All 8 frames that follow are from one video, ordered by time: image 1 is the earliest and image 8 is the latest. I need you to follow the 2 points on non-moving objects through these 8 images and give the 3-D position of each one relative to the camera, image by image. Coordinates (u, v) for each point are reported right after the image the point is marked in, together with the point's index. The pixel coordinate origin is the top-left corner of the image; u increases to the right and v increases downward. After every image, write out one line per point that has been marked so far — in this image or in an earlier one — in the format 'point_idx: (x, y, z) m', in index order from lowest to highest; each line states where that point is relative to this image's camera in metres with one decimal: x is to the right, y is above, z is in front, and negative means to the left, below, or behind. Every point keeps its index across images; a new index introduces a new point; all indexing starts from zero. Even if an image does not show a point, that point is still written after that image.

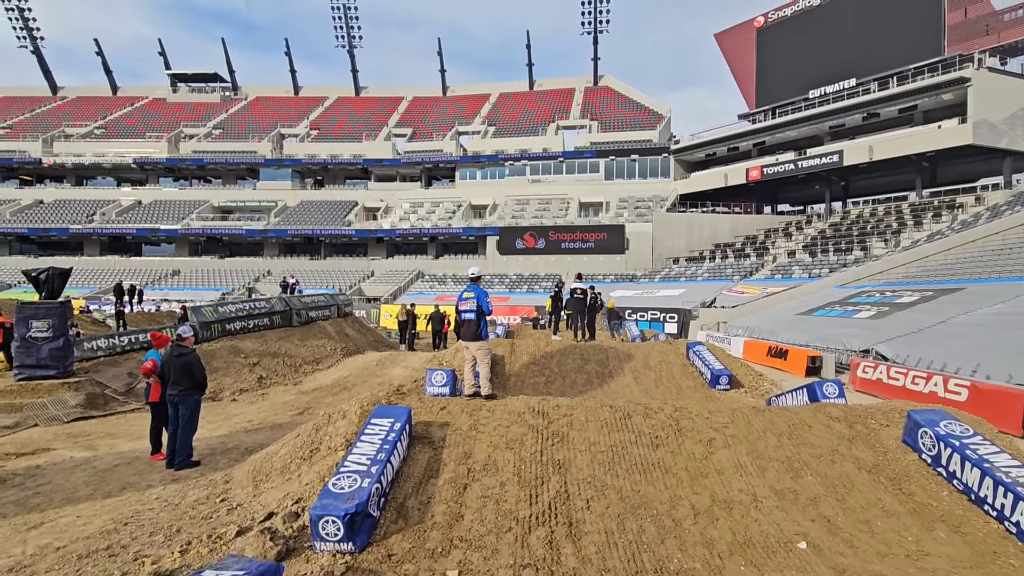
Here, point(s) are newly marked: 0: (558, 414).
0: (+0.5, -1.4, +5.8) m
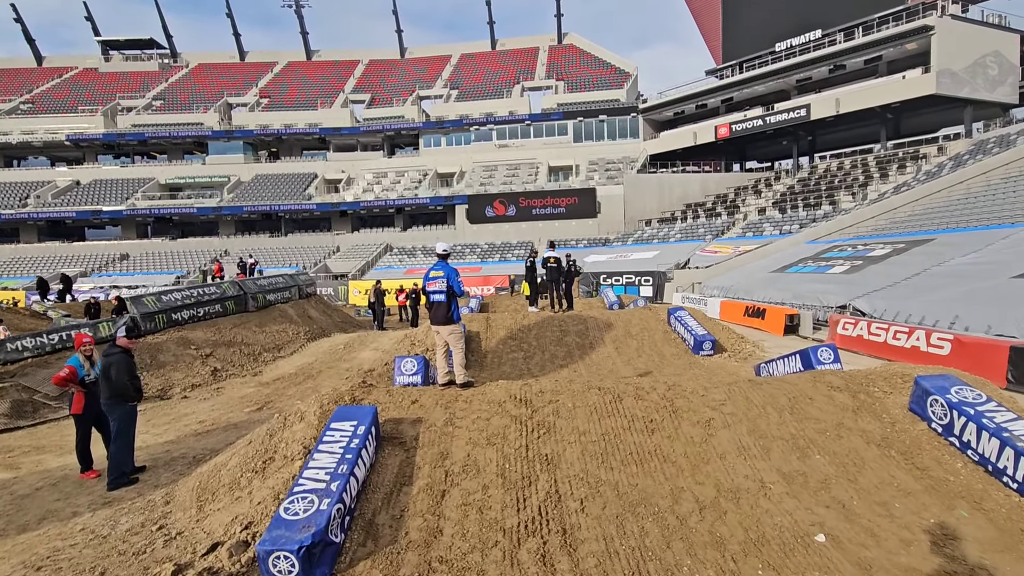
0: (+0.3, -1.2, +5.3) m
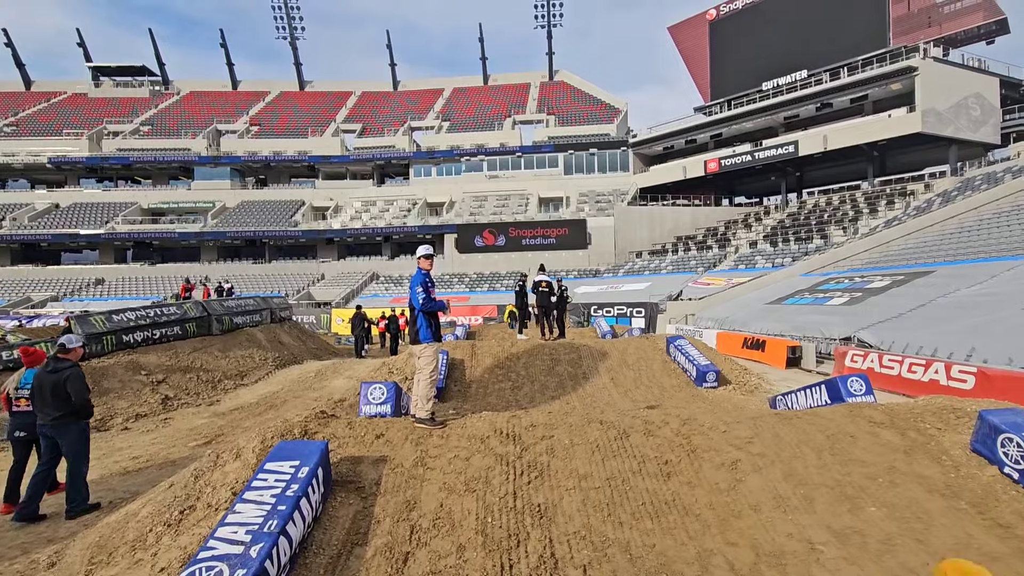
0: (+0.2, -1.3, +4.4) m
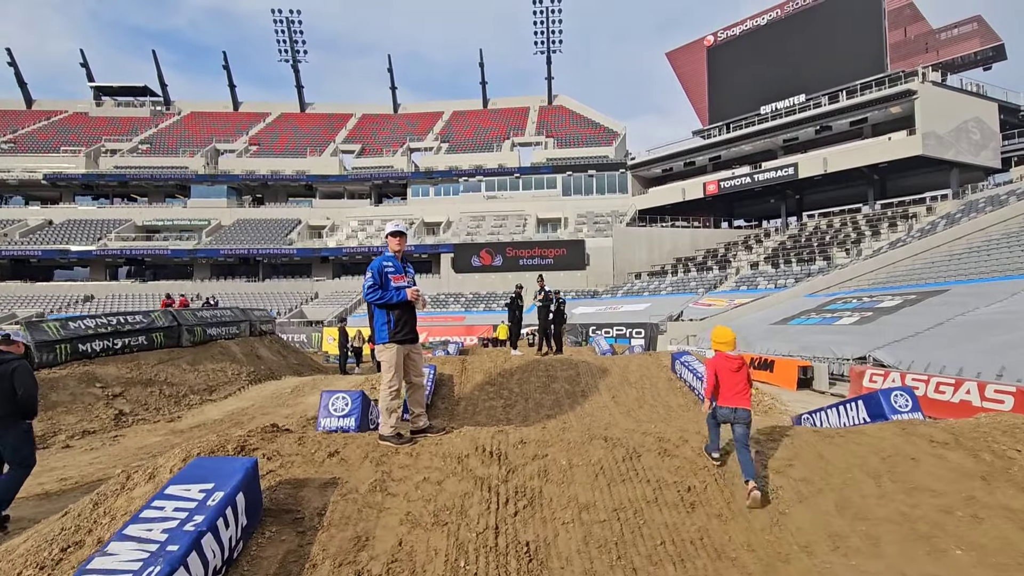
0: (+0.1, -1.2, +3.6) m
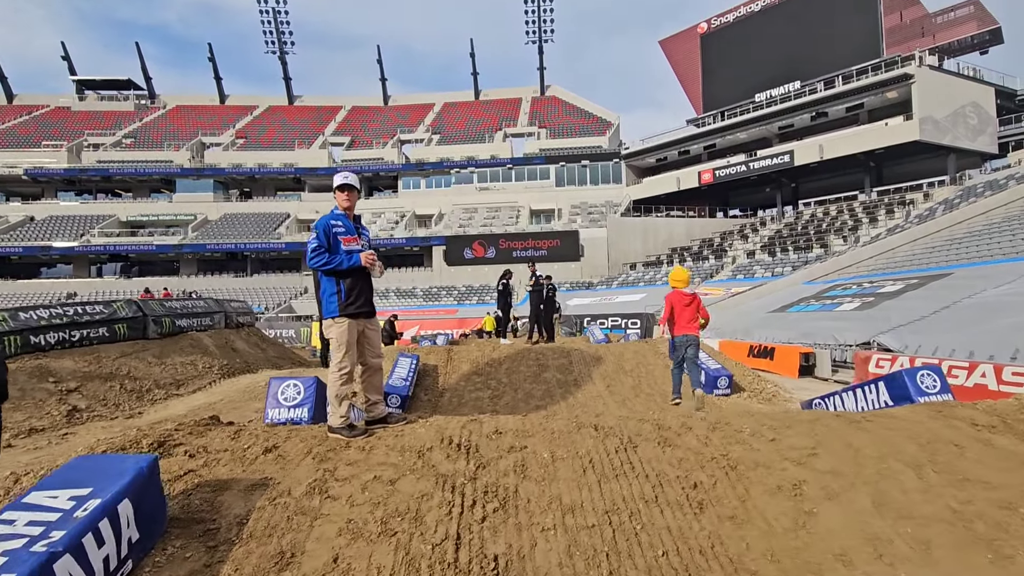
0: (-0.1, -1.0, +3.1) m
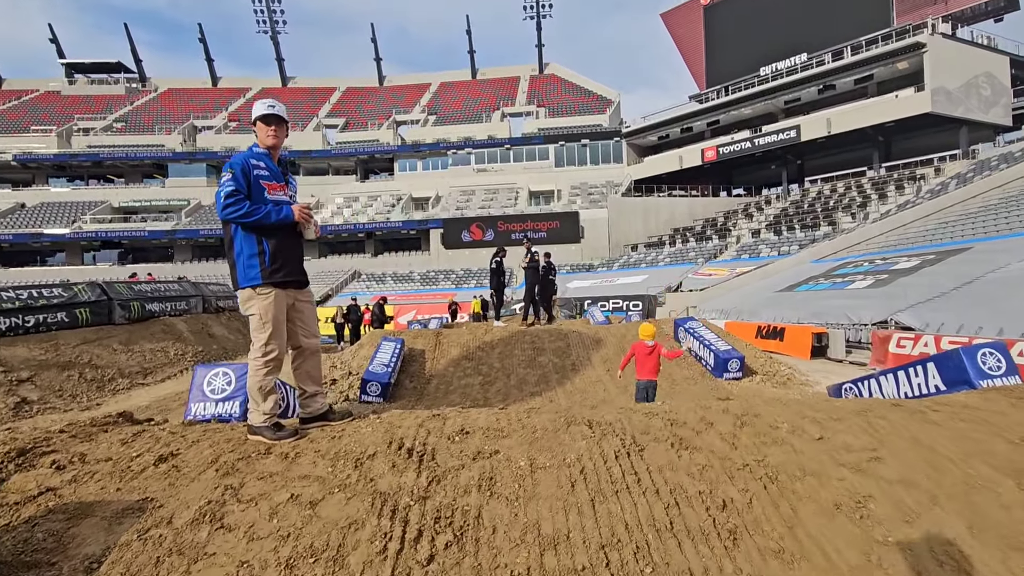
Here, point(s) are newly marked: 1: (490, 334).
0: (-0.2, -0.8, +2.4) m
1: (-0.4, -0.8, +9.3) m
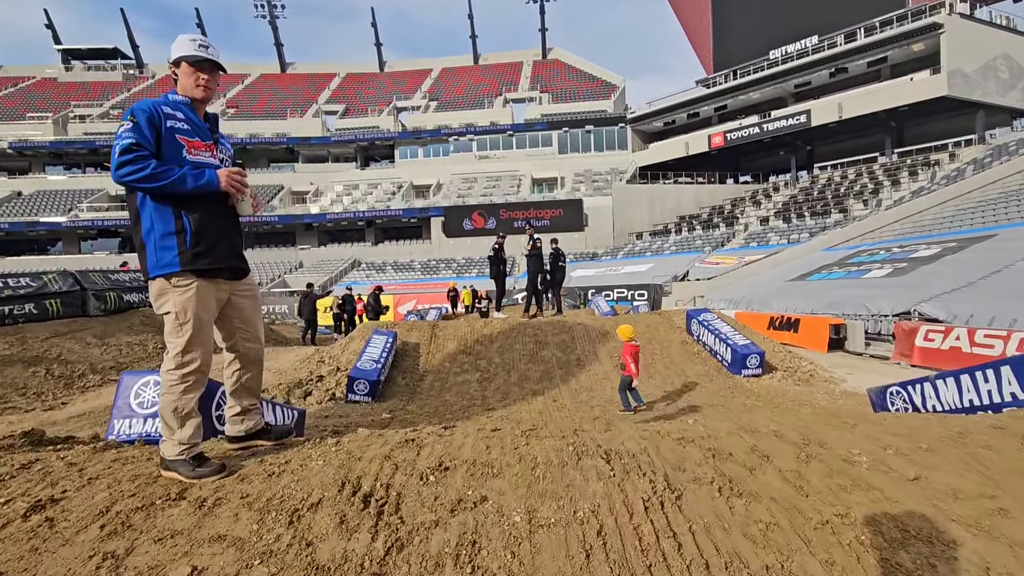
0: (-0.2, -0.7, +1.8) m
1: (-0.4, -0.7, +8.7) m
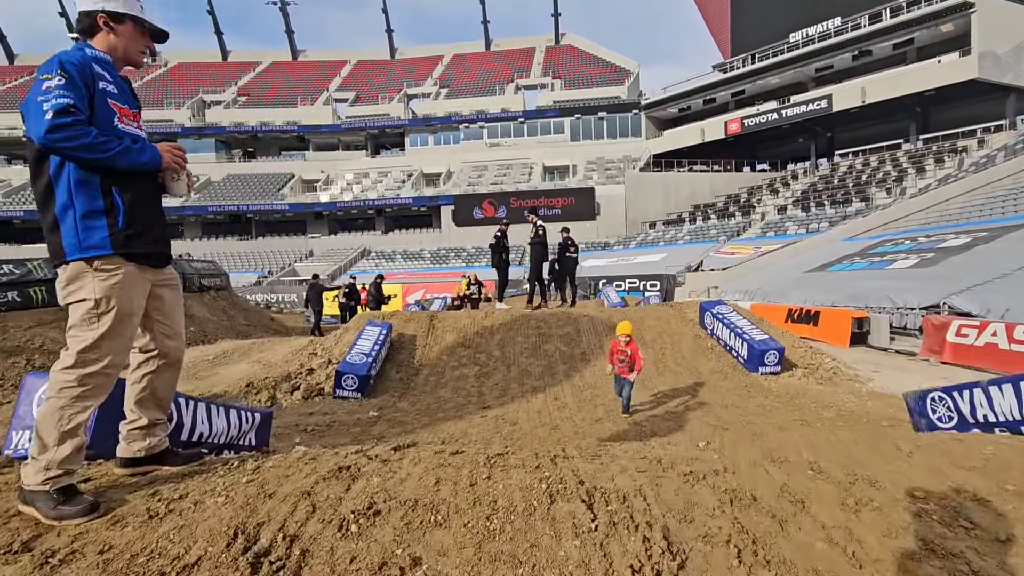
0: (-0.4, -0.7, +1.4) m
1: (-0.3, -0.5, +8.3) m
